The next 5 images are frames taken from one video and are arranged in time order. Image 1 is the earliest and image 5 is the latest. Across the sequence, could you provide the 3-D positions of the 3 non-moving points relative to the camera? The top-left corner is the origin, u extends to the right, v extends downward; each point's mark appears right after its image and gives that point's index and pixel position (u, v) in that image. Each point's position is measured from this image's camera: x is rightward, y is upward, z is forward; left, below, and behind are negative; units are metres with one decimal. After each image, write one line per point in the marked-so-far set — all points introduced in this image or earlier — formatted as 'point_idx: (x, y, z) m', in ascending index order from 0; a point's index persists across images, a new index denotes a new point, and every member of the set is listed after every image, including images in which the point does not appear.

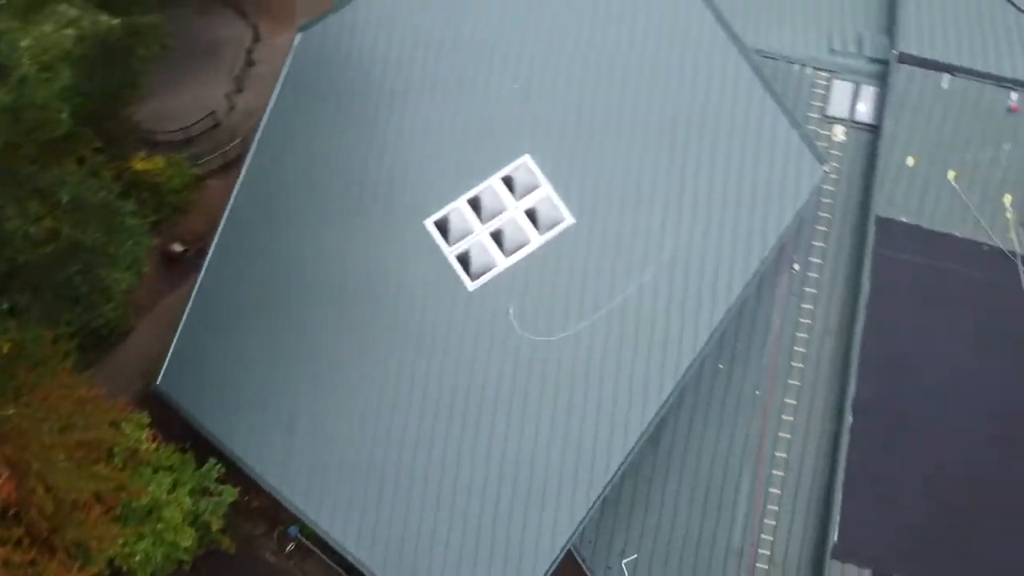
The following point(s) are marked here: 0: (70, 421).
0: (-11.3, -3.5, +18.5) m
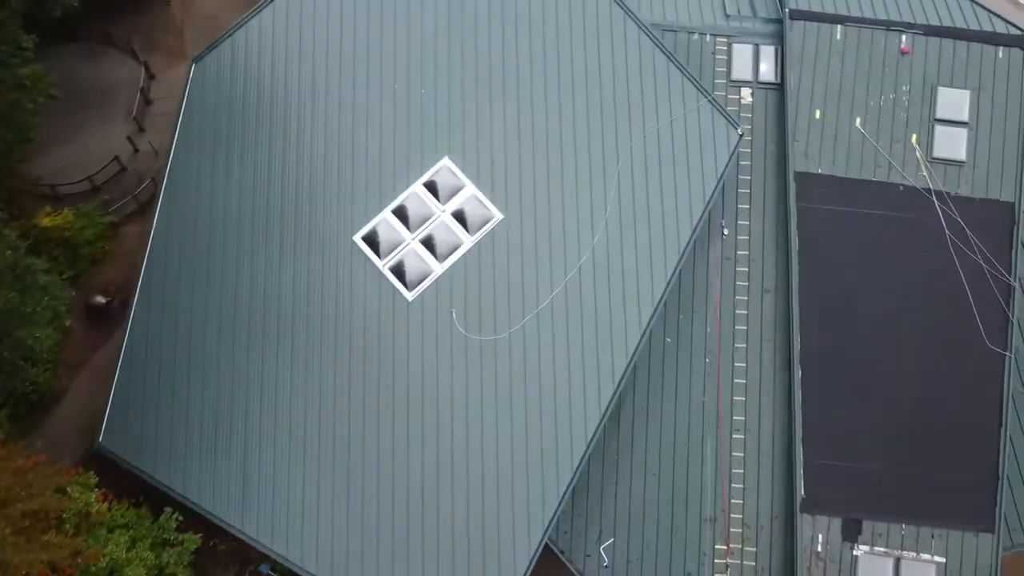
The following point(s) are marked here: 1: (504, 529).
0: (-12.2, -5.1, +17.6) m
1: (-0.2, -6.6, +19.7) m
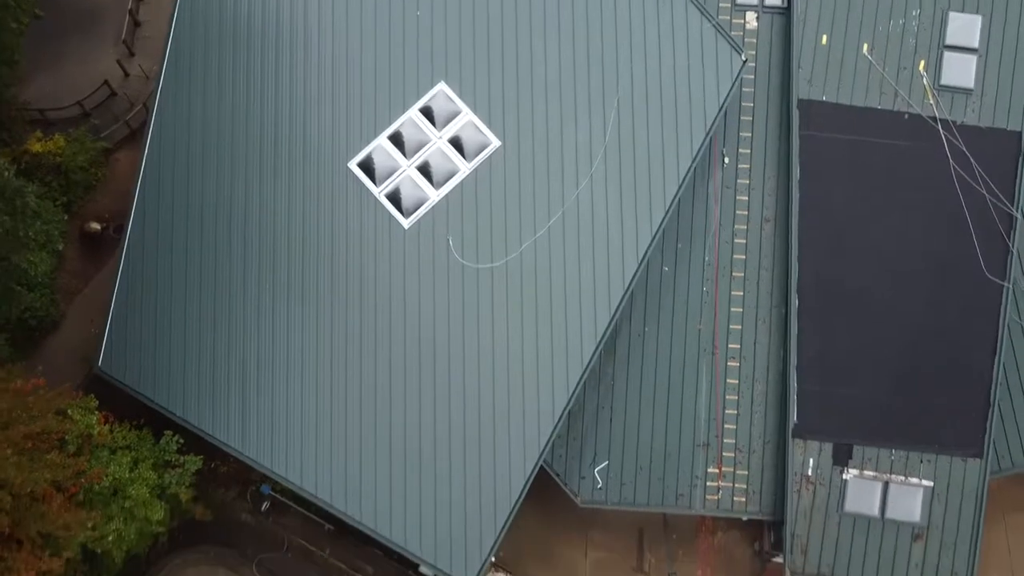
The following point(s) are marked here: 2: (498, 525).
0: (-12.3, -3.1, +17.8) m
1: (-0.3, -4.5, +20.0) m
2: (-0.4, -6.5, +19.7) m
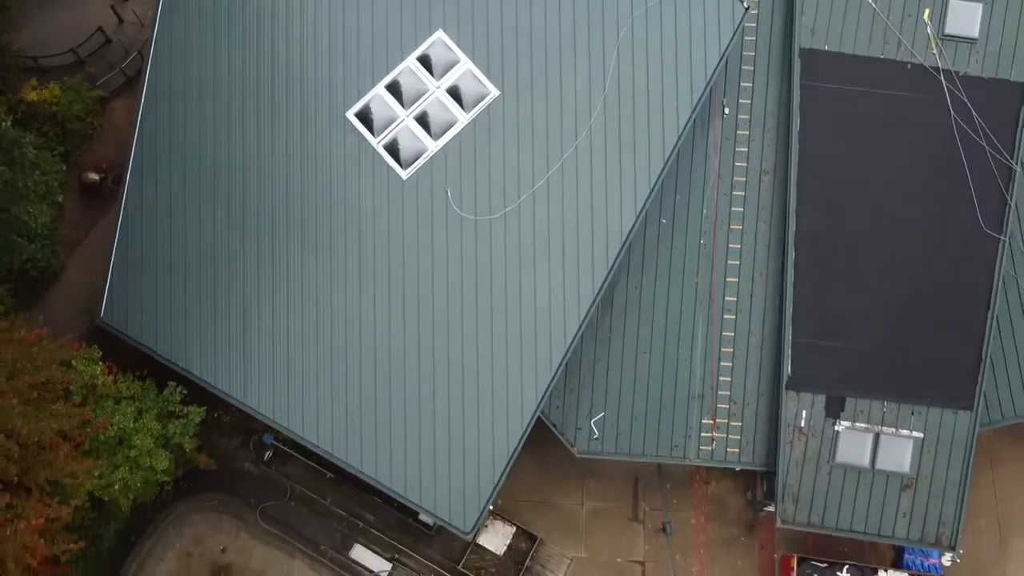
0: (-12.4, -1.9, +18.1) m
1: (-0.4, -3.2, +20.3) m
2: (-0.5, -5.2, +20.1) m
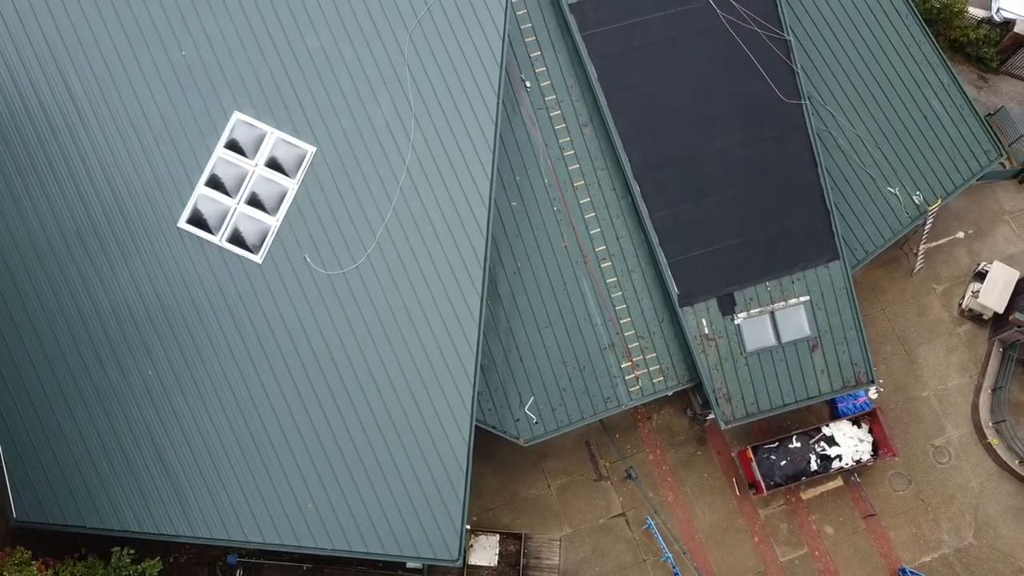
0: (-13.6, -7.5, +17.2) m
1: (-2.3, -4.1, +20.7) m
2: (-1.6, -5.9, +20.6) m
